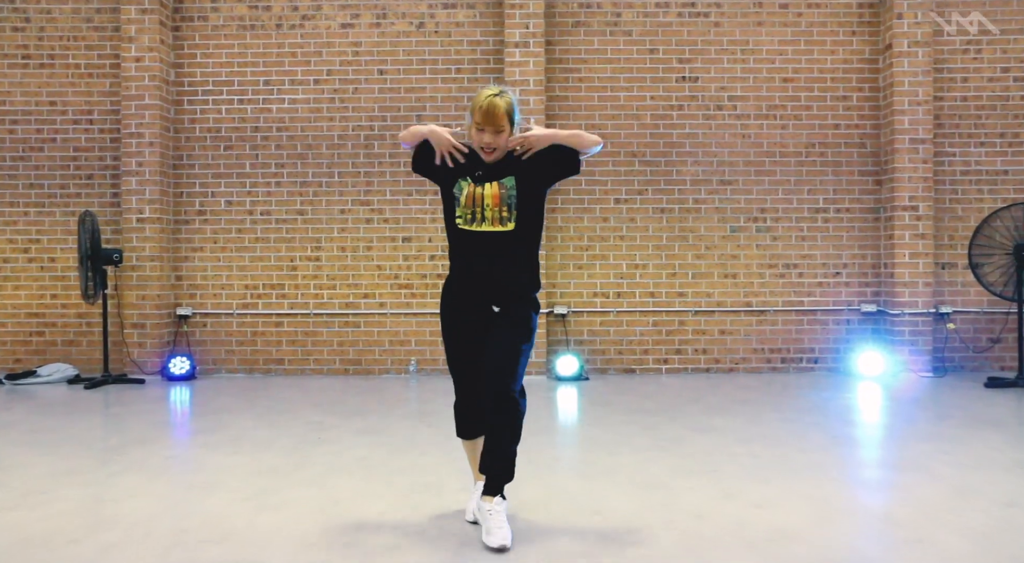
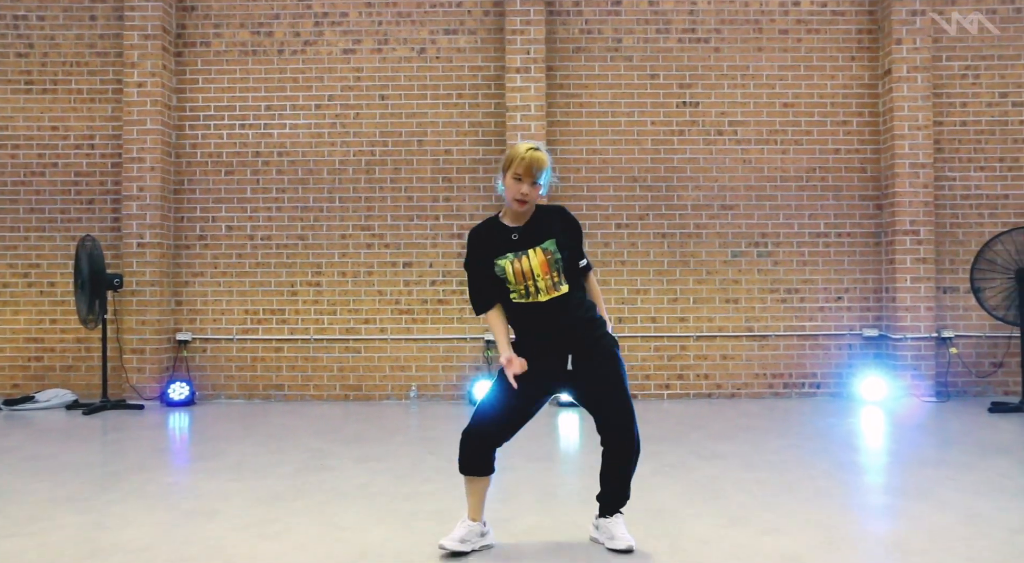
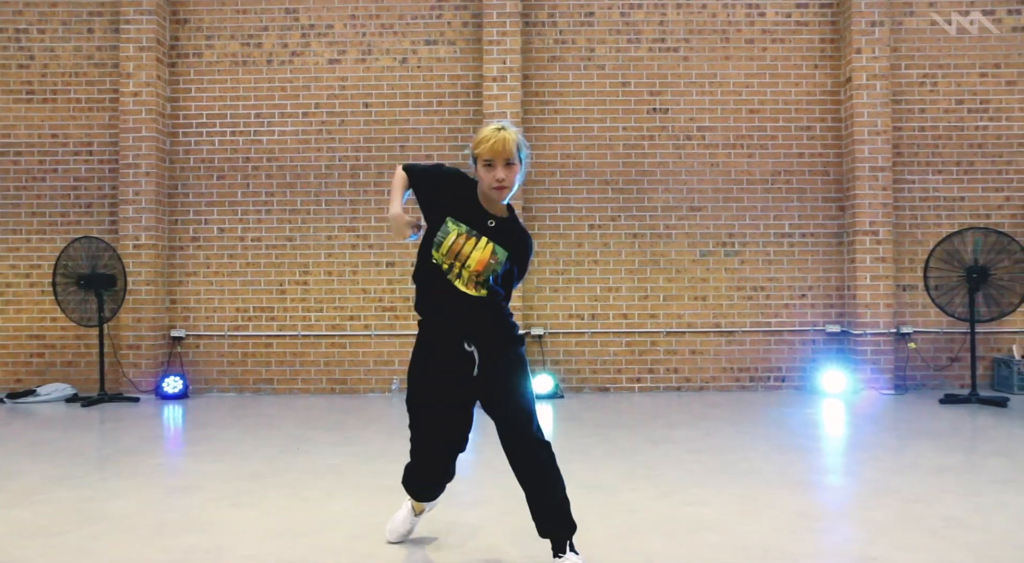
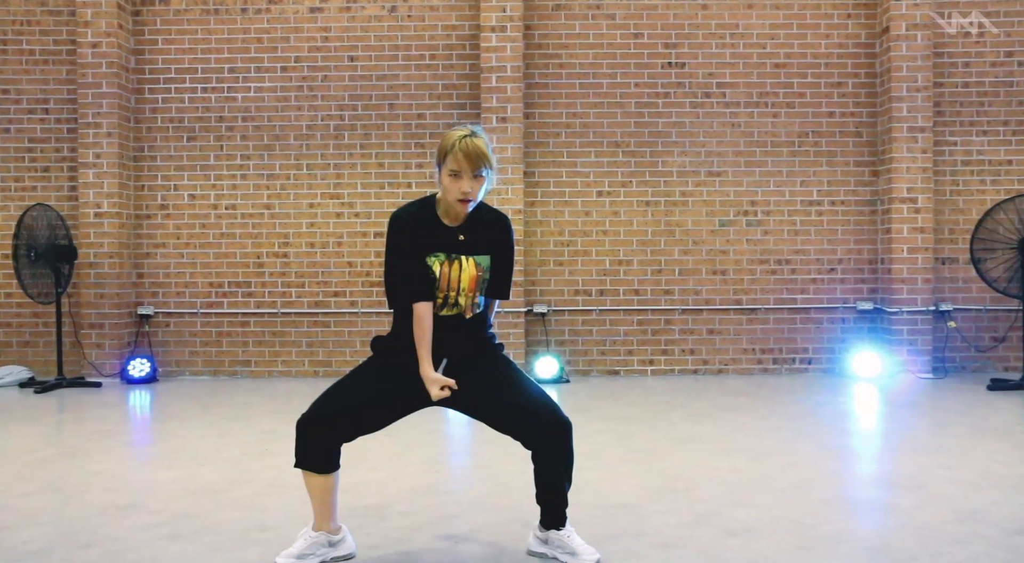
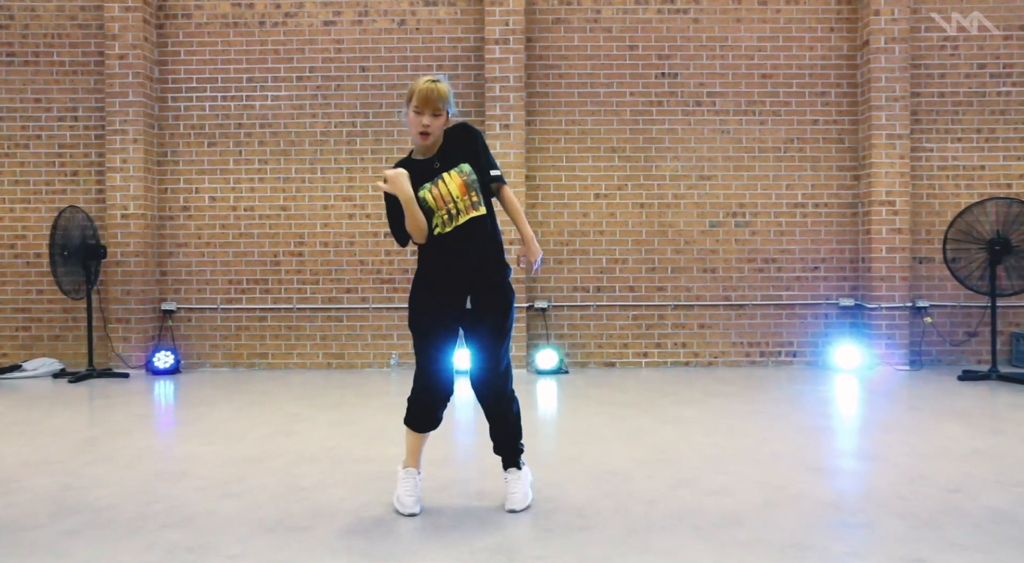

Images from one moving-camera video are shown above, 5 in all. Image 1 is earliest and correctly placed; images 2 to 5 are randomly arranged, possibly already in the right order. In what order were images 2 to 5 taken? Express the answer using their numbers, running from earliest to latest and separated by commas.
2, 5, 4, 3
